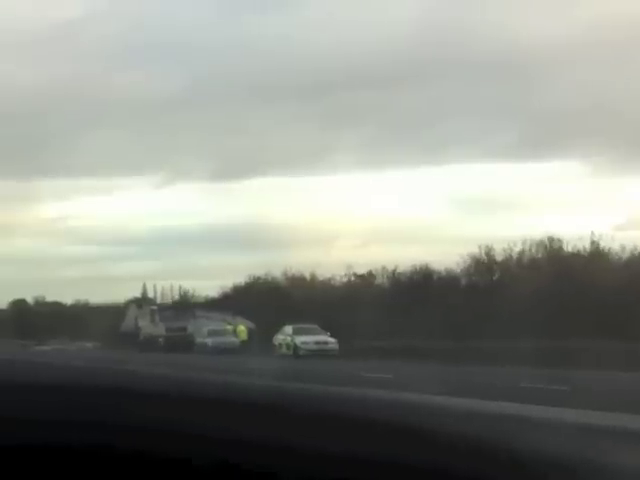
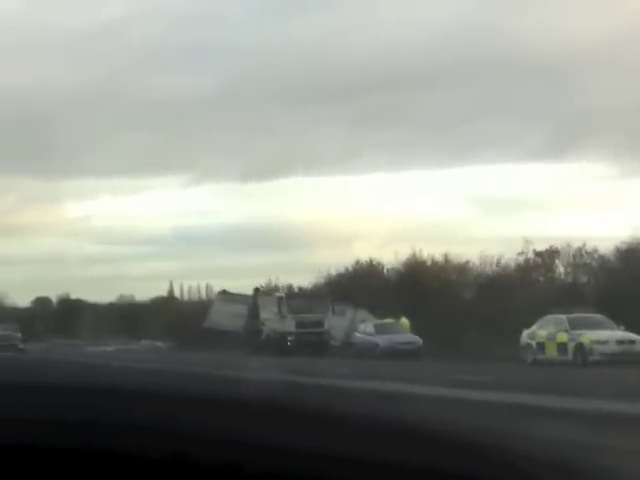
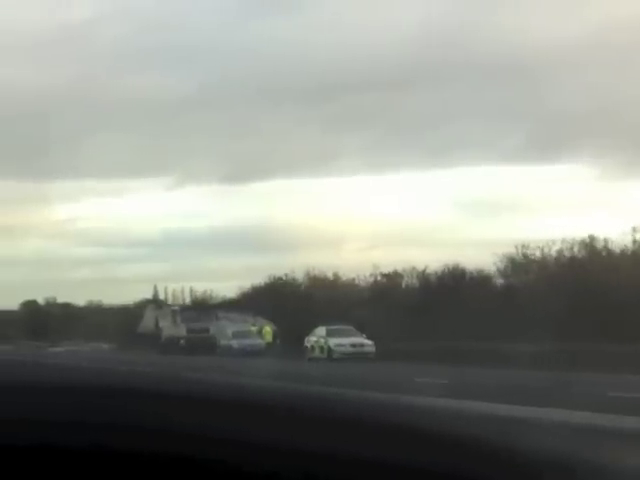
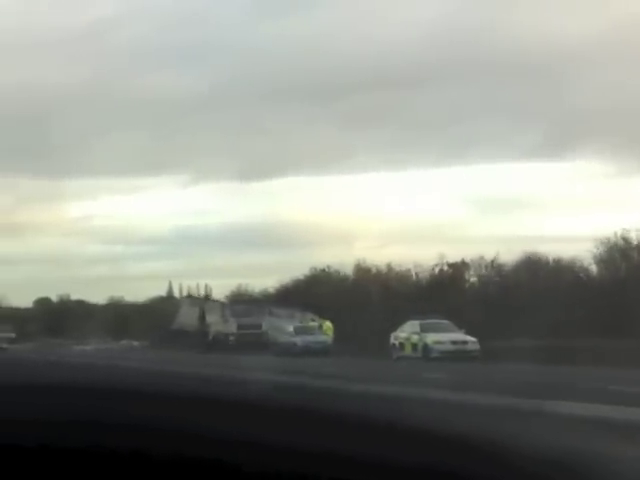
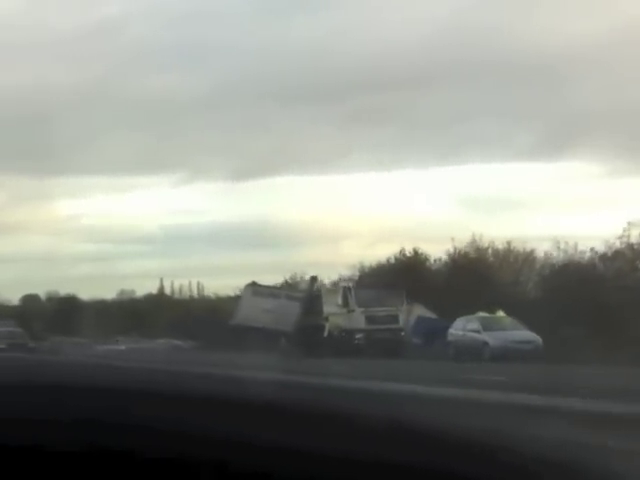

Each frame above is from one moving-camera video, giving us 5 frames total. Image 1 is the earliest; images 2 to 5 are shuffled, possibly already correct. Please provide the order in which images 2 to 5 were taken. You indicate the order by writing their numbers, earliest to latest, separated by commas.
3, 4, 2, 5
